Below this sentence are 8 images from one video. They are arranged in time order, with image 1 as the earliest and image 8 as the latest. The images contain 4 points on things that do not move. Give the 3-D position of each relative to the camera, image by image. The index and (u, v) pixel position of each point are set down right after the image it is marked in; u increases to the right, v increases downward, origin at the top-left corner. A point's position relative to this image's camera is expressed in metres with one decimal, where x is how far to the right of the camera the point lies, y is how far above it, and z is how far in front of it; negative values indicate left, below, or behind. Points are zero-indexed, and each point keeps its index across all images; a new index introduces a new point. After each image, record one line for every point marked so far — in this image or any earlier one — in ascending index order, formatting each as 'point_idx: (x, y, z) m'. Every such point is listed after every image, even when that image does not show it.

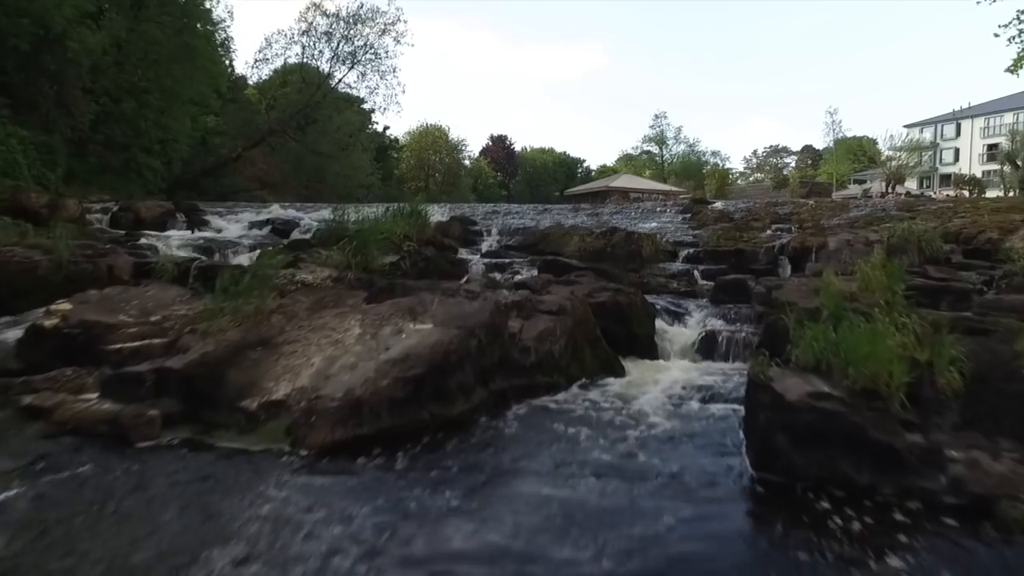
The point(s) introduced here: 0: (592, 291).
0: (+0.9, 0.0, +8.8) m
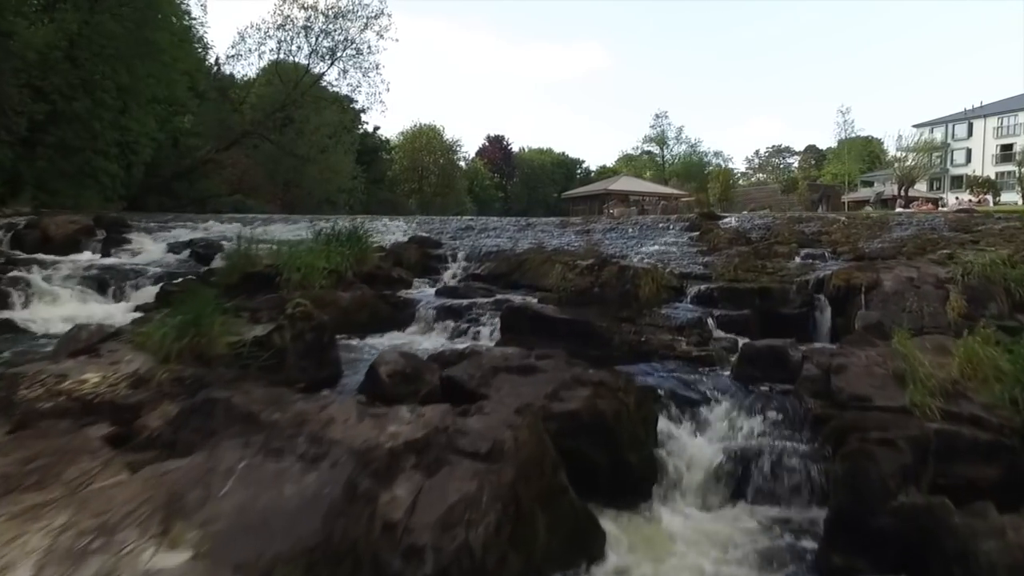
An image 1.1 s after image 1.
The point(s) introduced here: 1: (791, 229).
0: (+0.4, -0.7, +5.7) m
1: (+5.8, +1.2, +15.9) m
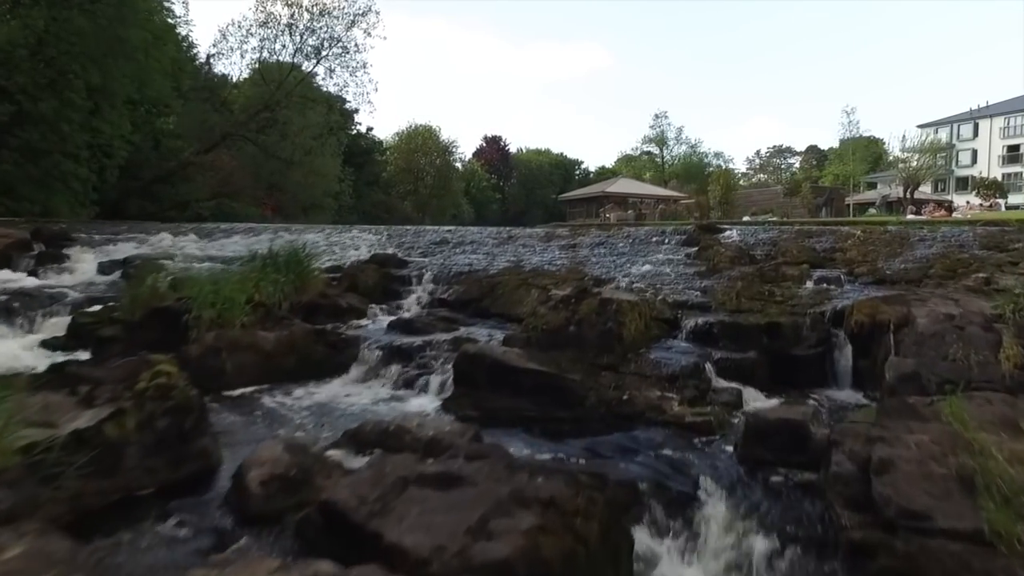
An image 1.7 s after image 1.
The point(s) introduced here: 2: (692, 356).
0: (-0.1, -1.2, +4.0) m
1: (+5.3, +0.8, +14.2) m
2: (+2.1, -0.8, +8.8) m
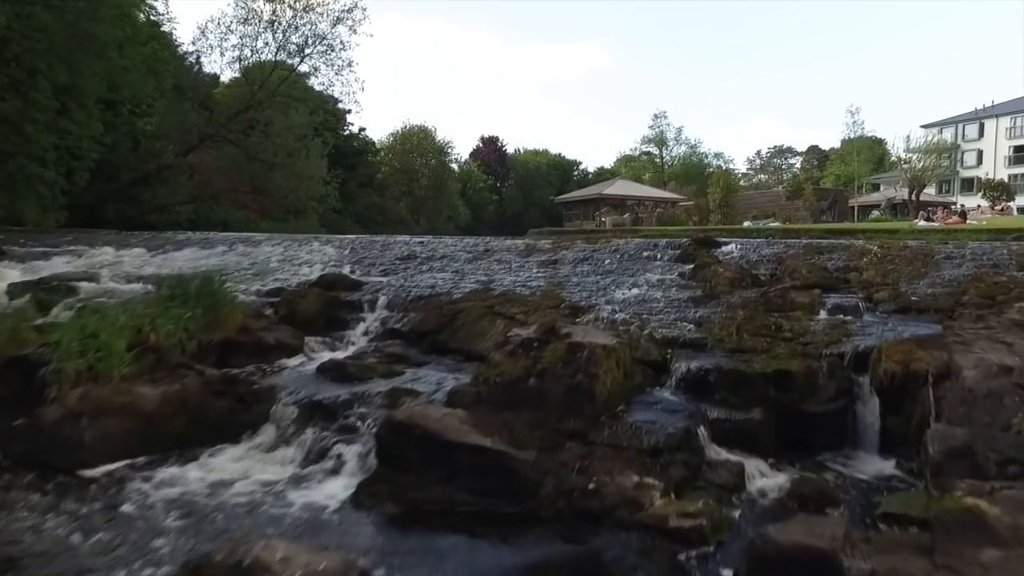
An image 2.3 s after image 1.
0: (-0.6, -1.6, +2.2) m
1: (+4.8, +0.4, +12.4) m
2: (+1.6, -1.2, +7.1) m
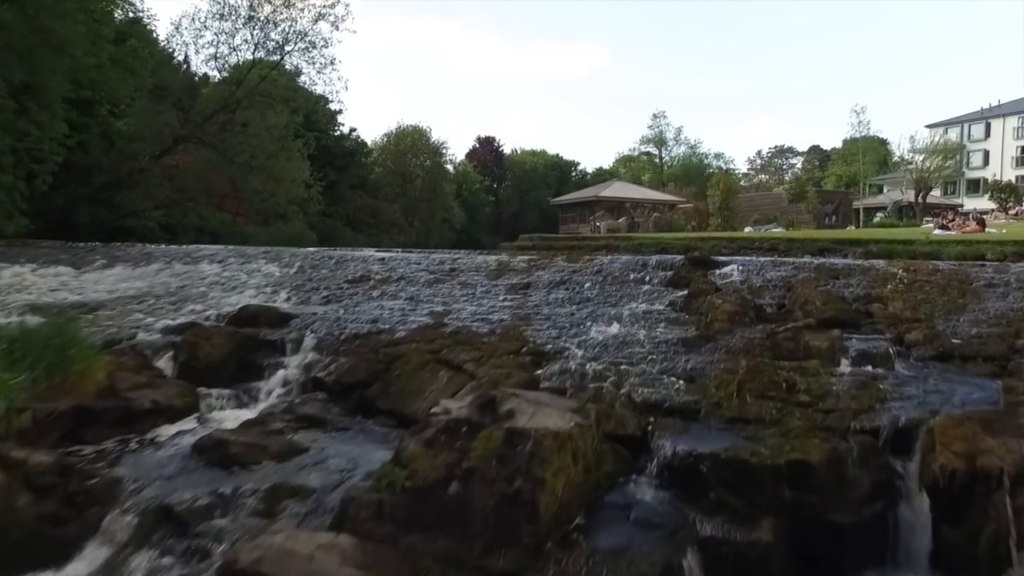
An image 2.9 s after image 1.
0: (-1.2, -2.0, +0.3) m
1: (+4.3, 0.0, +10.5) m
2: (+1.0, -1.6, +5.1) m
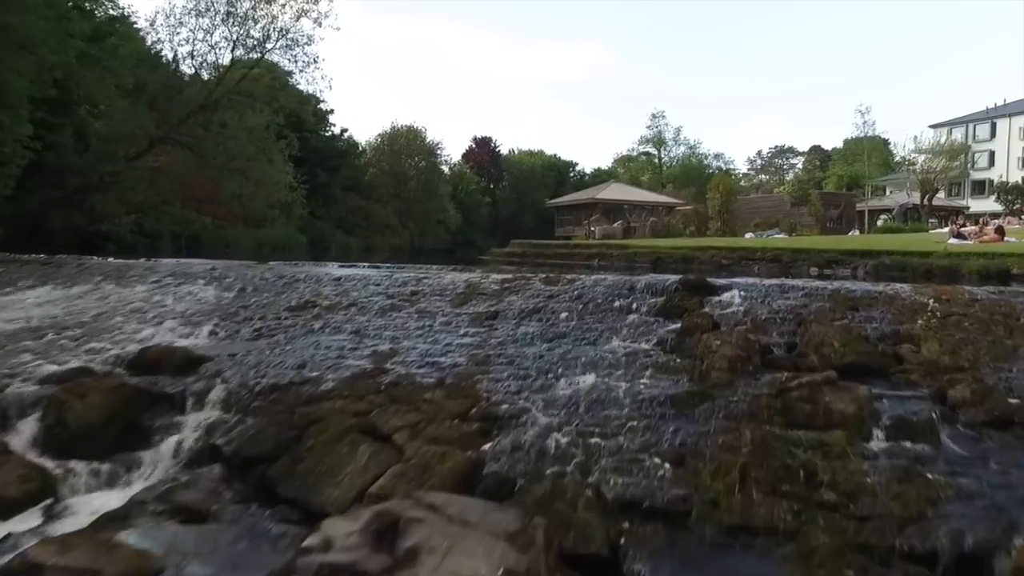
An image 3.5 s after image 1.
0: (-1.7, -2.5, -1.4) m
1: (+3.8, -0.5, +8.8) m
2: (+0.5, -2.1, +3.4) m
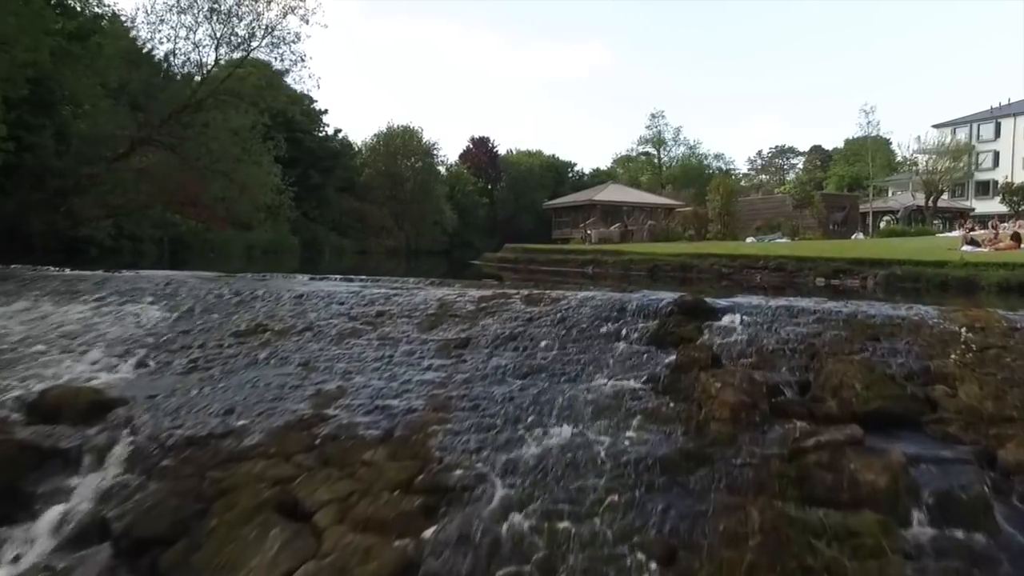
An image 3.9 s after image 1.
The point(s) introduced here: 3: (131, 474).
0: (-2.0, -2.8, -2.7) m
1: (+3.4, -0.8, +7.5) m
2: (+0.2, -2.4, +2.1) m
3: (-3.1, -1.5, +6.2) m
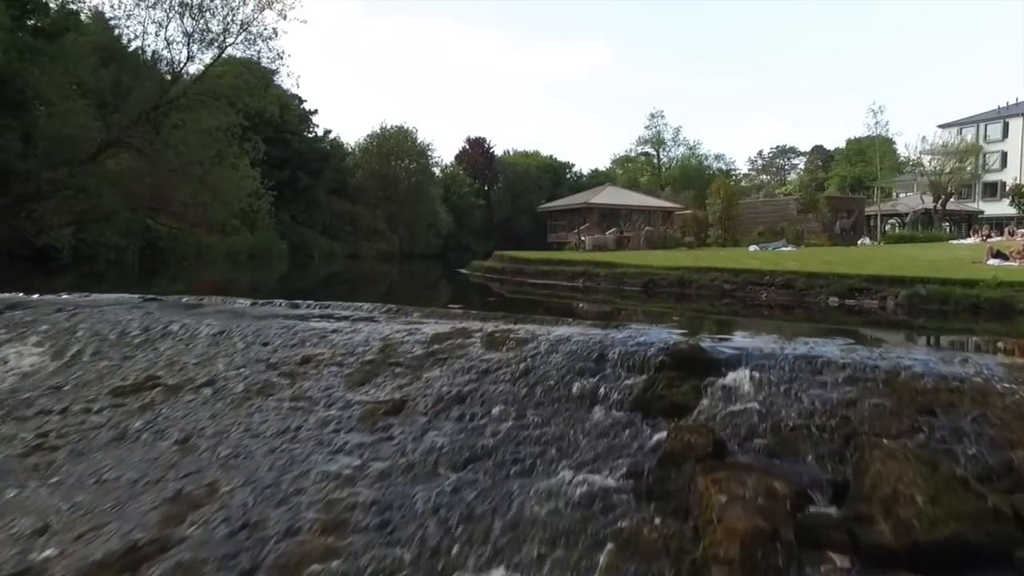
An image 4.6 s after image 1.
0: (-2.5, -3.2, -4.7) m
1: (+2.9, -1.2, +5.5) m
2: (-0.3, -2.8, +0.1) m
3: (-3.7, -2.0, +4.2) m
